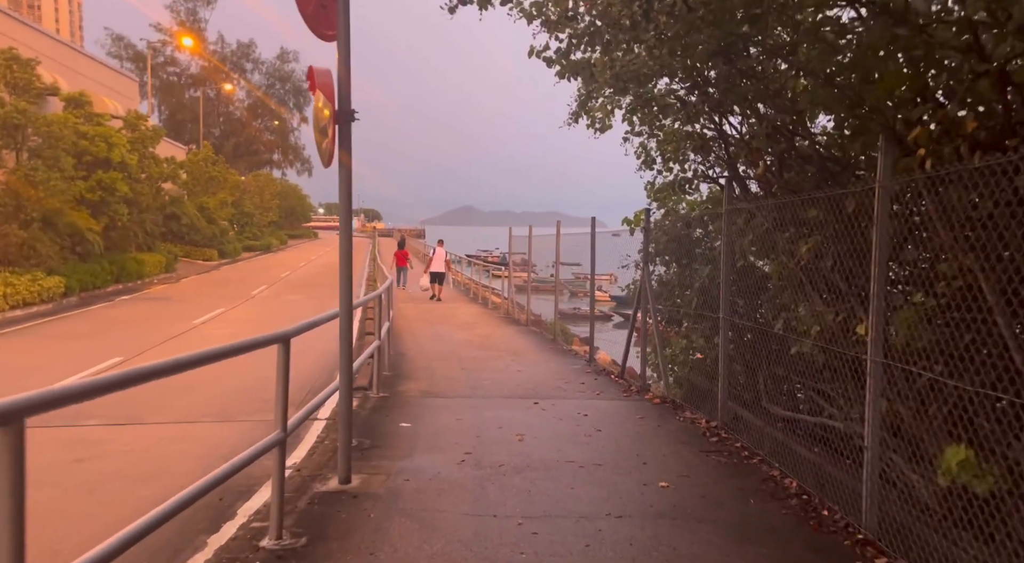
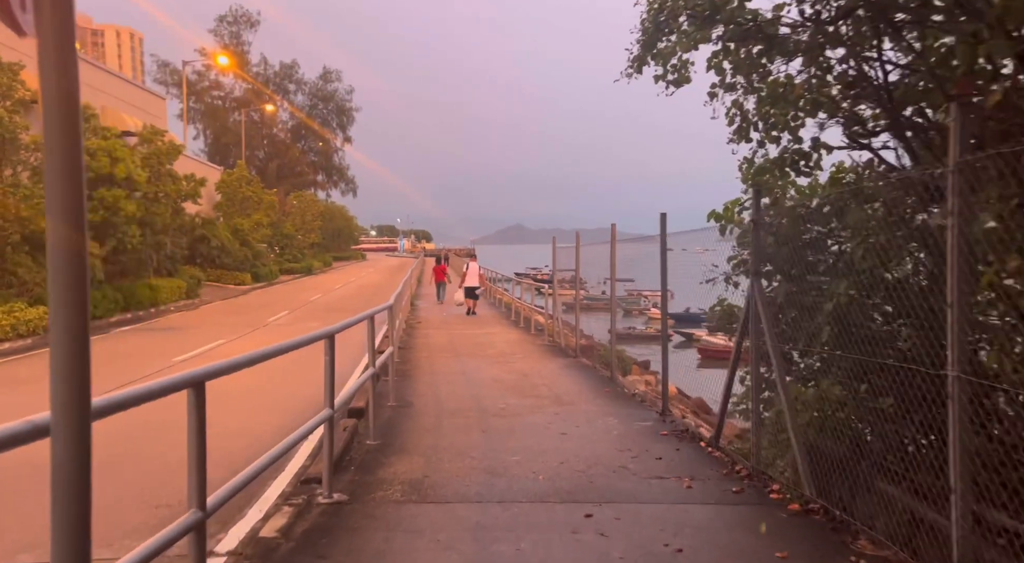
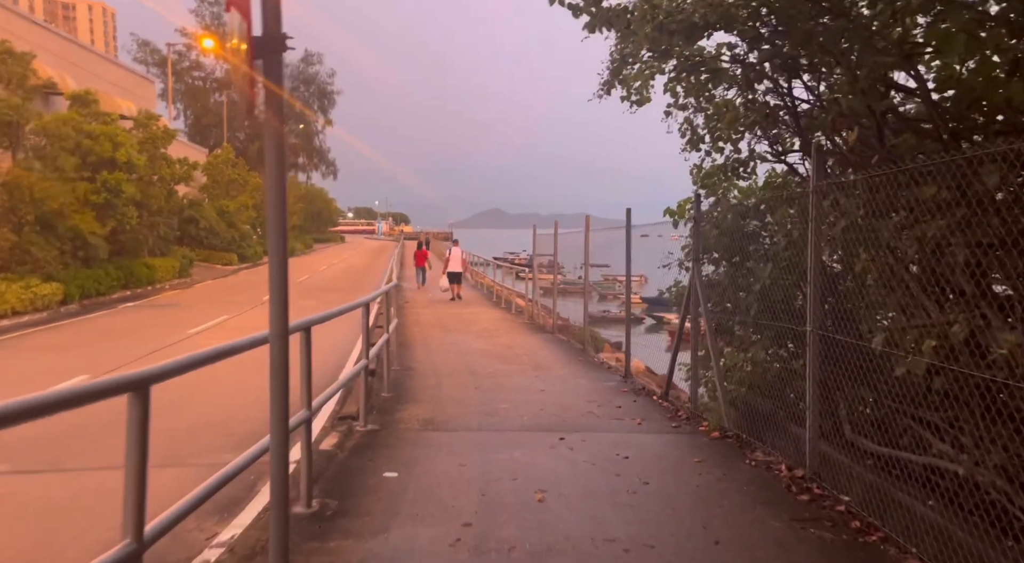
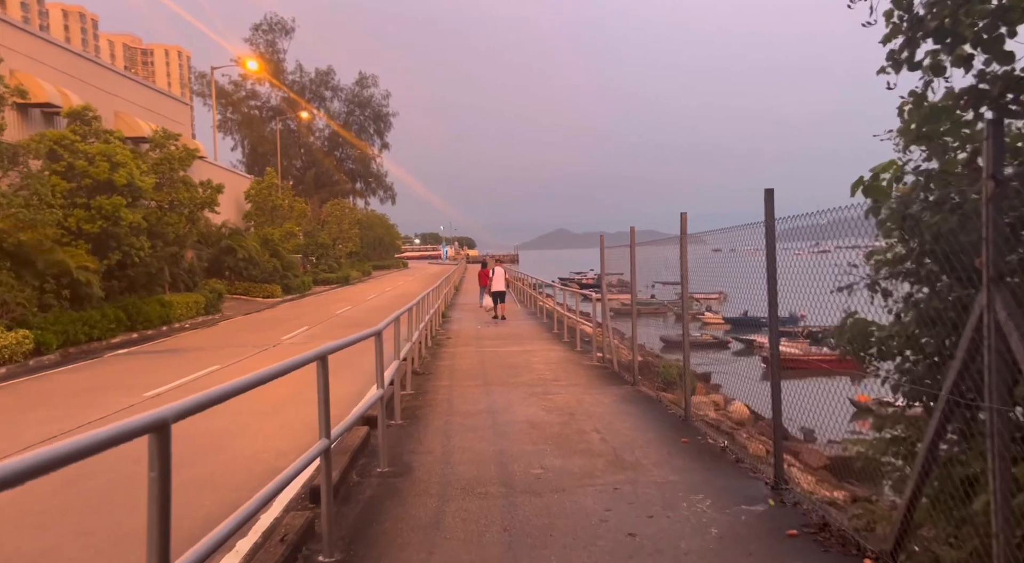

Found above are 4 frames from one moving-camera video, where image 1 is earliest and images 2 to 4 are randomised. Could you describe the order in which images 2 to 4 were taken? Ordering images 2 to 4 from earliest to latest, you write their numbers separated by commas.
3, 2, 4
